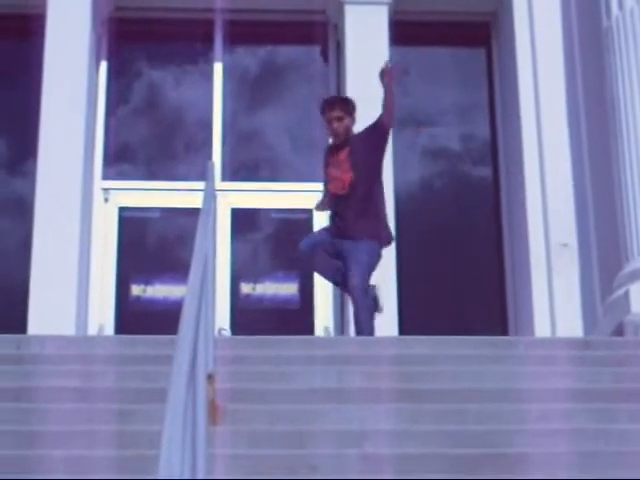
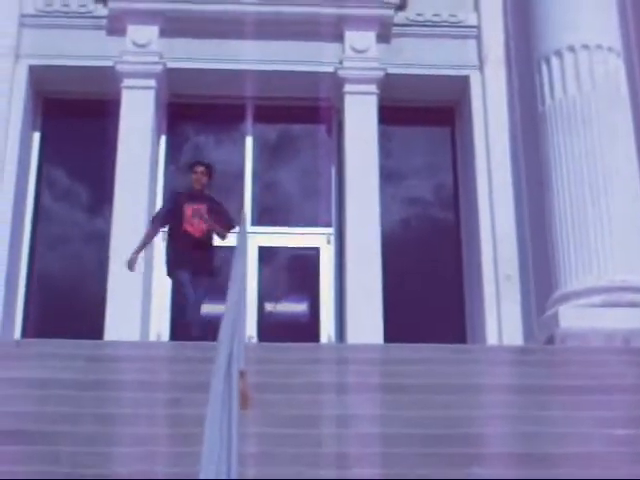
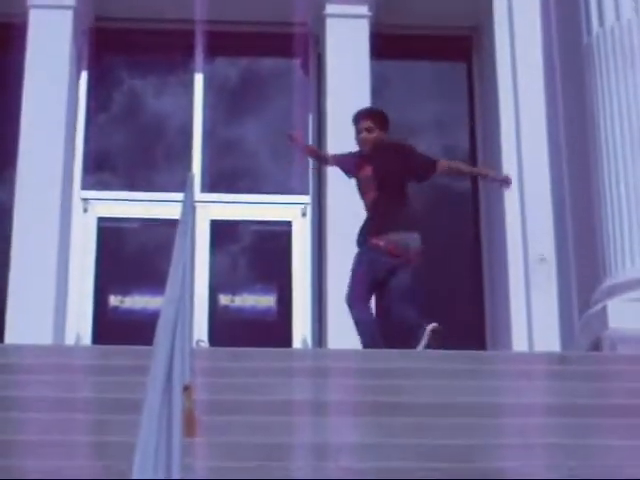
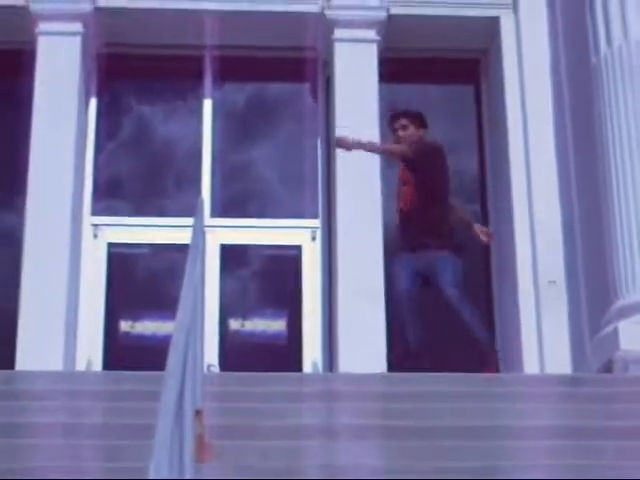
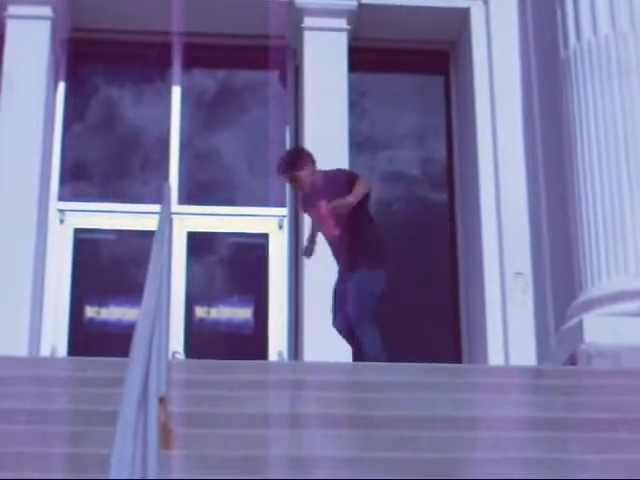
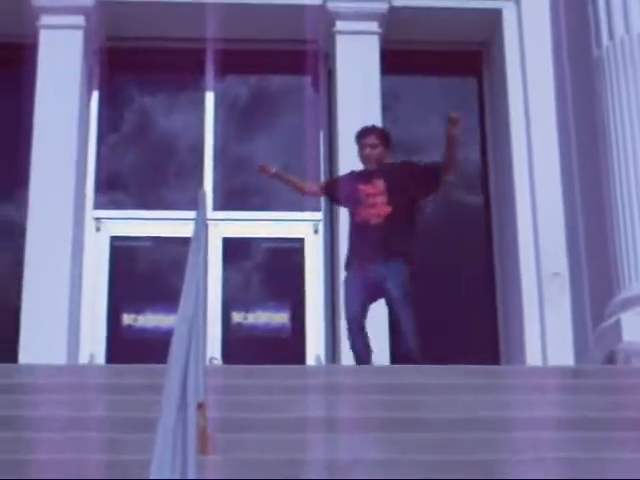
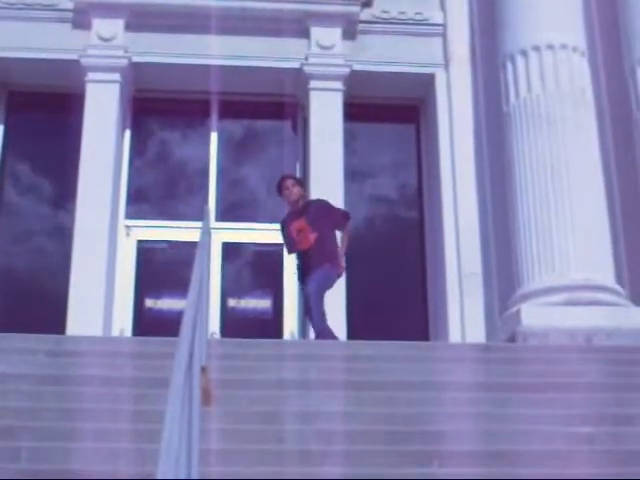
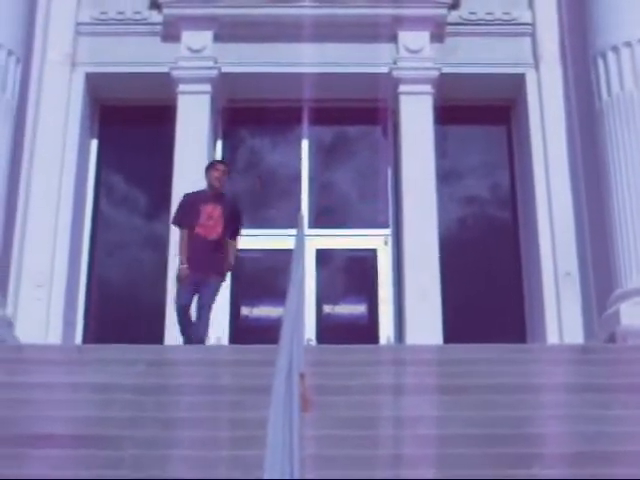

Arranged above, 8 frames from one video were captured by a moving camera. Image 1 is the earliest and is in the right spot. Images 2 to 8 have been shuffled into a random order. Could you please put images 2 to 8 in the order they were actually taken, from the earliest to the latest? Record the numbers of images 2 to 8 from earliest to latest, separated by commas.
4, 3, 6, 5, 7, 2, 8
